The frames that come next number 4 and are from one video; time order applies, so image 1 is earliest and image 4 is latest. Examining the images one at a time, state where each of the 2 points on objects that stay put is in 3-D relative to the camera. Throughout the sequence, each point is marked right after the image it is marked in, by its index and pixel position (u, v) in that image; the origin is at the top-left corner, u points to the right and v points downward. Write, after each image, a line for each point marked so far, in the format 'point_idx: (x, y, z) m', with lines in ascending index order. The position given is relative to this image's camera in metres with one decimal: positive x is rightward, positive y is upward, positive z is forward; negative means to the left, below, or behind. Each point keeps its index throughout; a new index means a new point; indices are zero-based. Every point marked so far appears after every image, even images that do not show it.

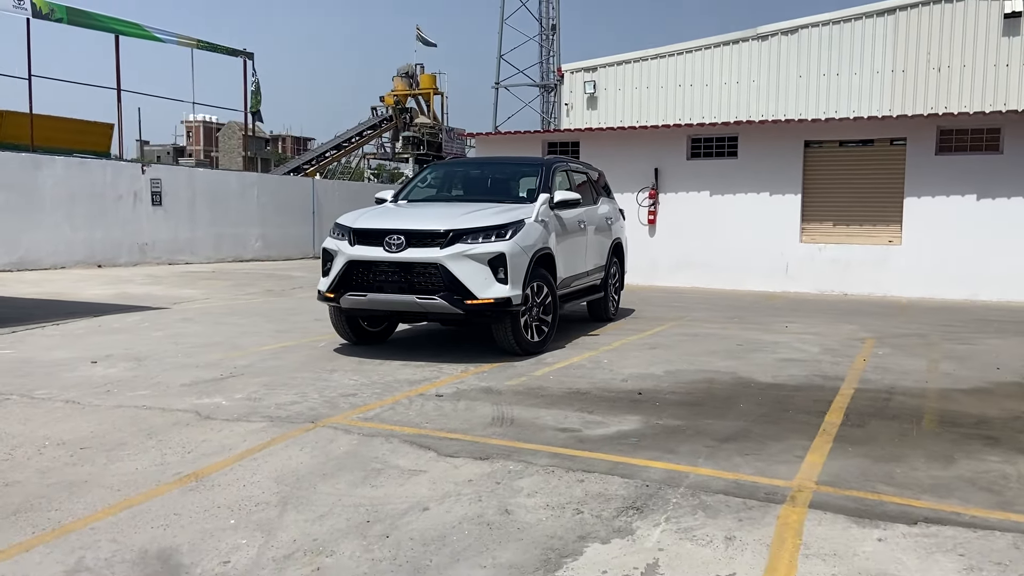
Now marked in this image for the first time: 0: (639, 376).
0: (+1.1, -0.7, +6.8) m
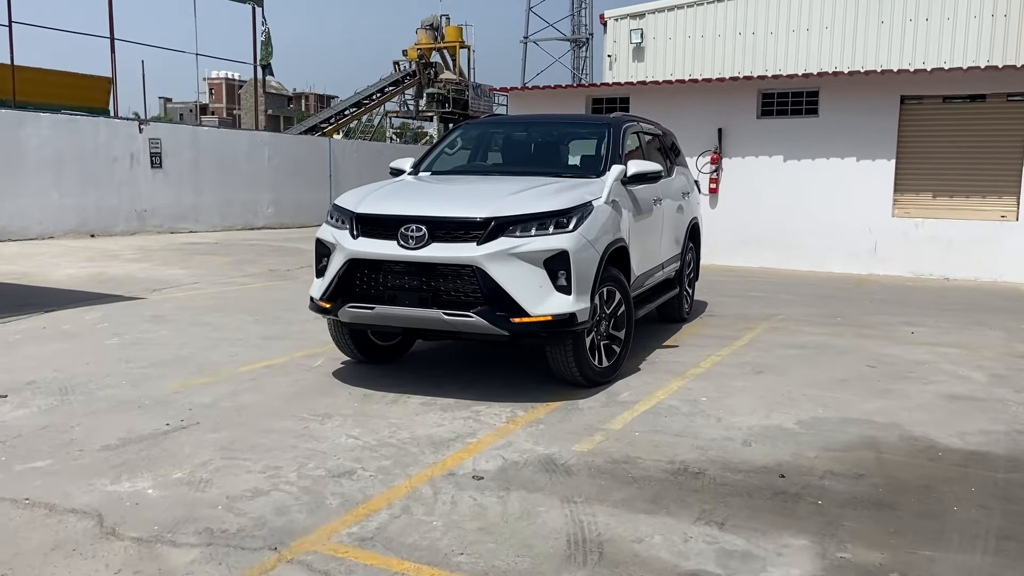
0: (+1.5, -0.8, +4.7) m
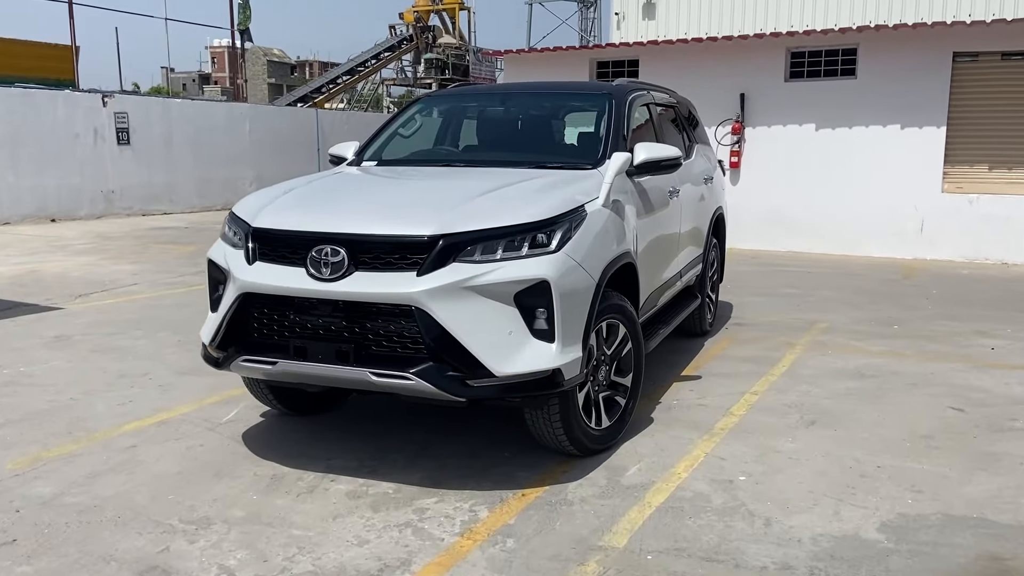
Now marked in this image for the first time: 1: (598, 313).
0: (+1.3, -1.0, +3.2) m
1: (+0.4, -0.1, +4.0) m
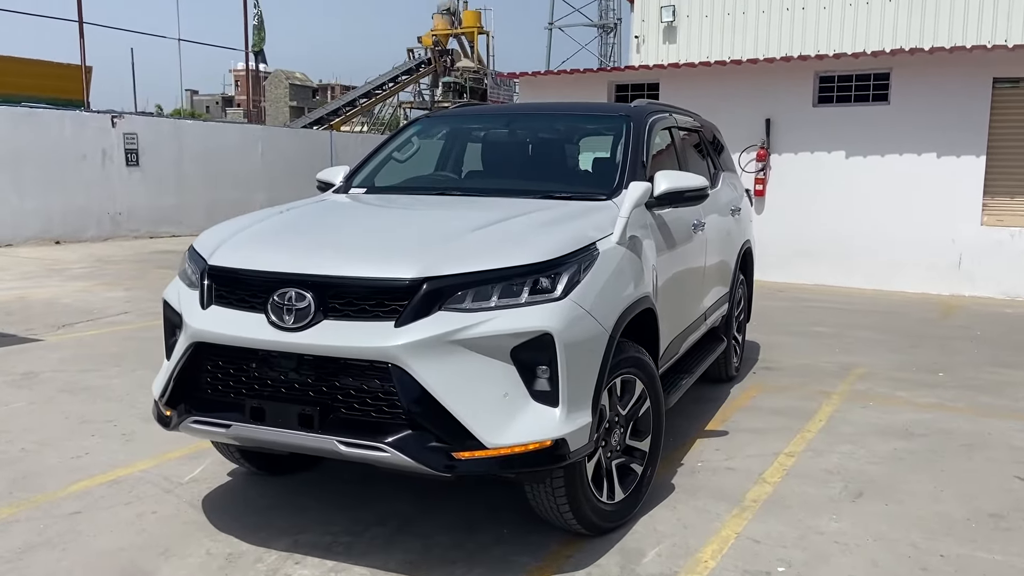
0: (+1.2, -1.2, +2.6) m
1: (+0.4, -0.3, +3.4) m
